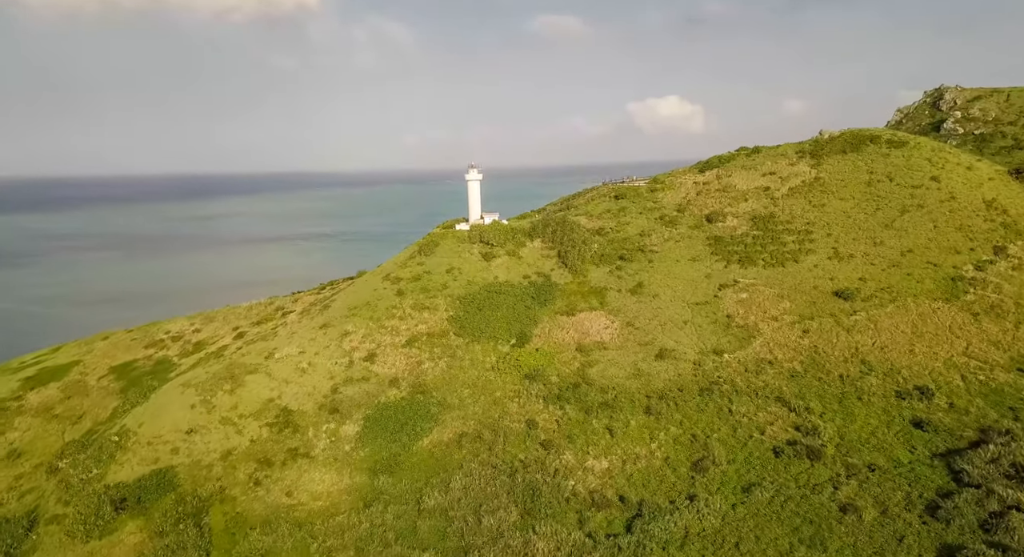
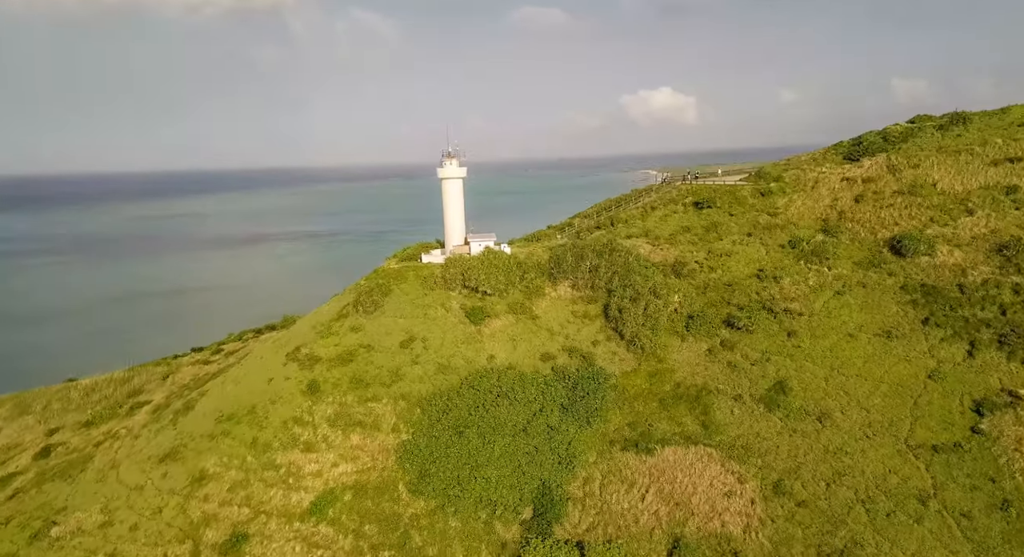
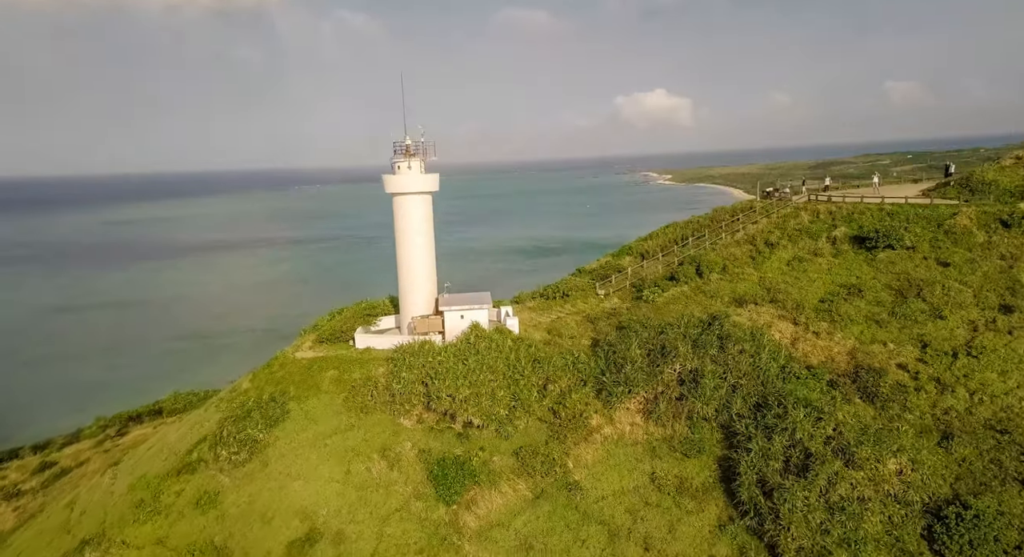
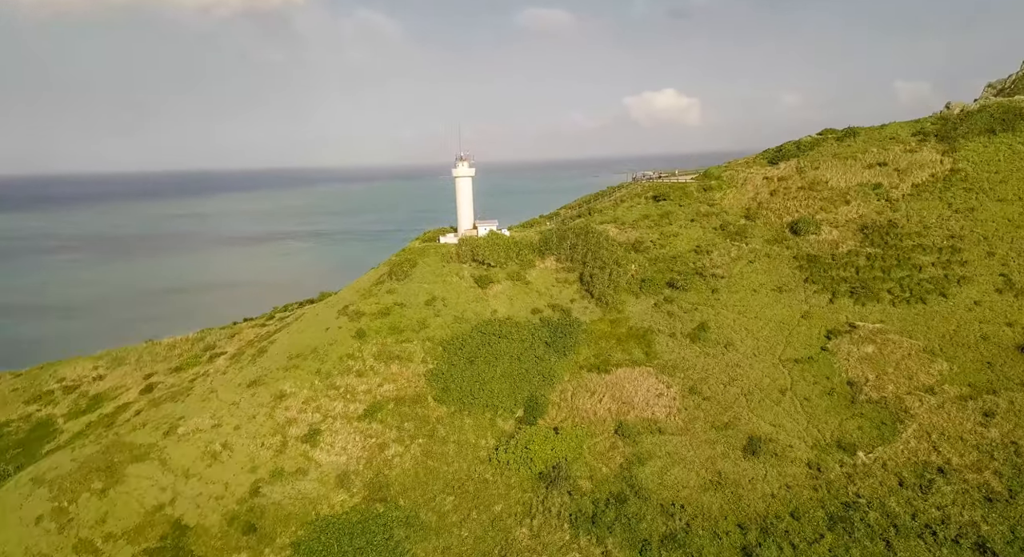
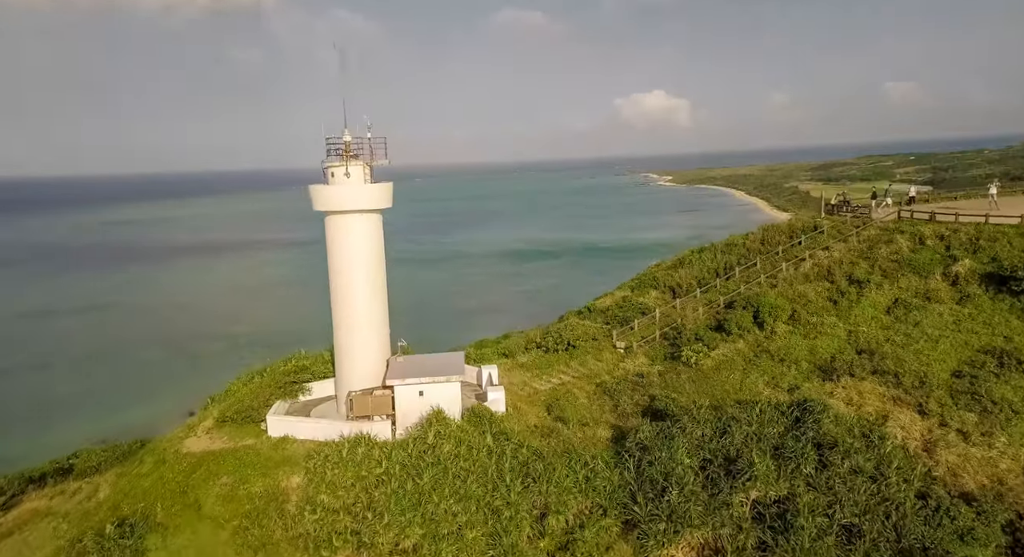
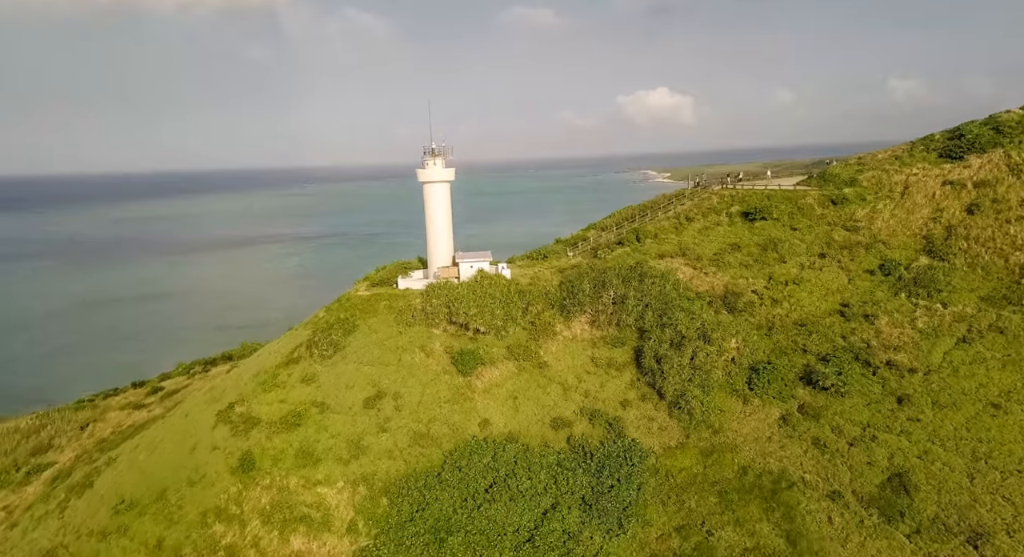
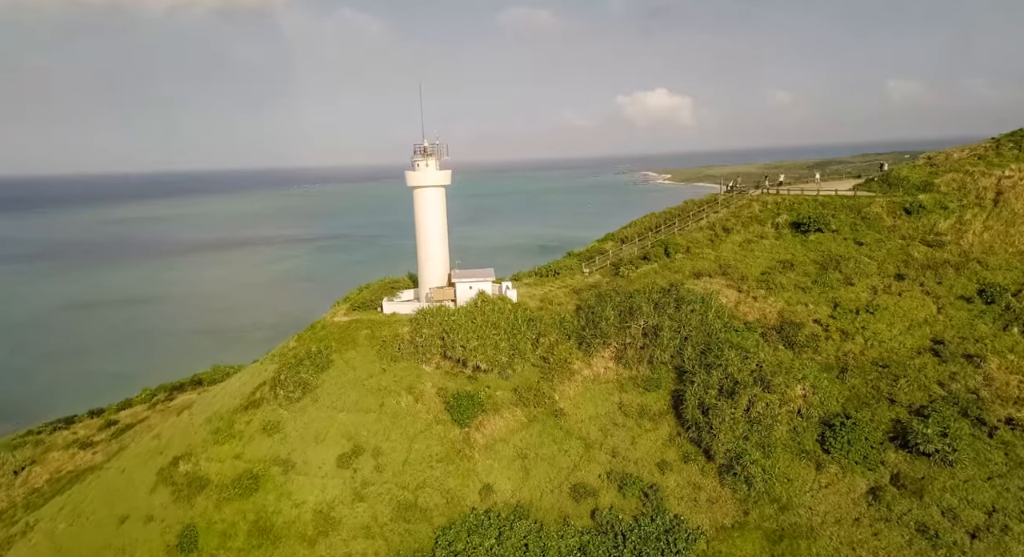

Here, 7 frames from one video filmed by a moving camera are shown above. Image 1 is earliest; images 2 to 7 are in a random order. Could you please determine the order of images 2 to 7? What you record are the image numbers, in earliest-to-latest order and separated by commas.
4, 2, 6, 7, 3, 5
